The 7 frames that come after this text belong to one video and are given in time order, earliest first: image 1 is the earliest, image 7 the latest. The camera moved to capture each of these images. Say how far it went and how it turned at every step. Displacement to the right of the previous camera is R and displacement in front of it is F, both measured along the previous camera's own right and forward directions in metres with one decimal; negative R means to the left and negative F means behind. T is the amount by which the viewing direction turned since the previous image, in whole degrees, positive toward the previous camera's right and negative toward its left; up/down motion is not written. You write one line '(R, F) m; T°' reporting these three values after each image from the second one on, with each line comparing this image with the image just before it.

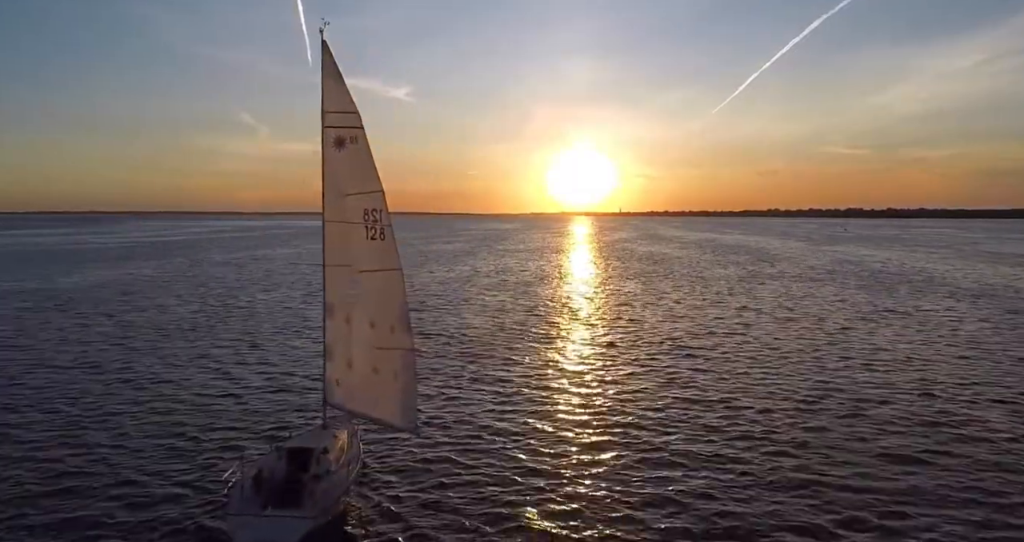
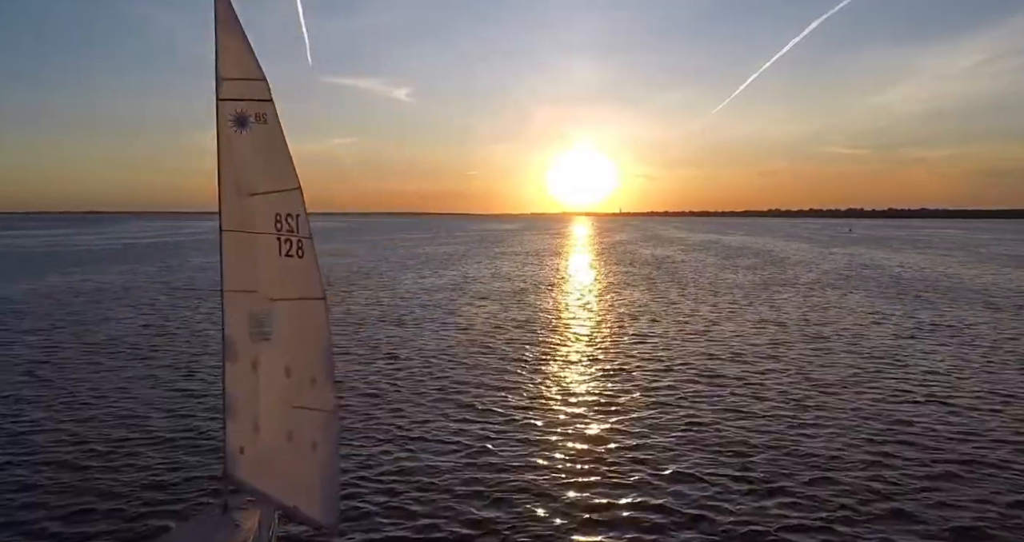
(+0.4, +3.2) m; 0°
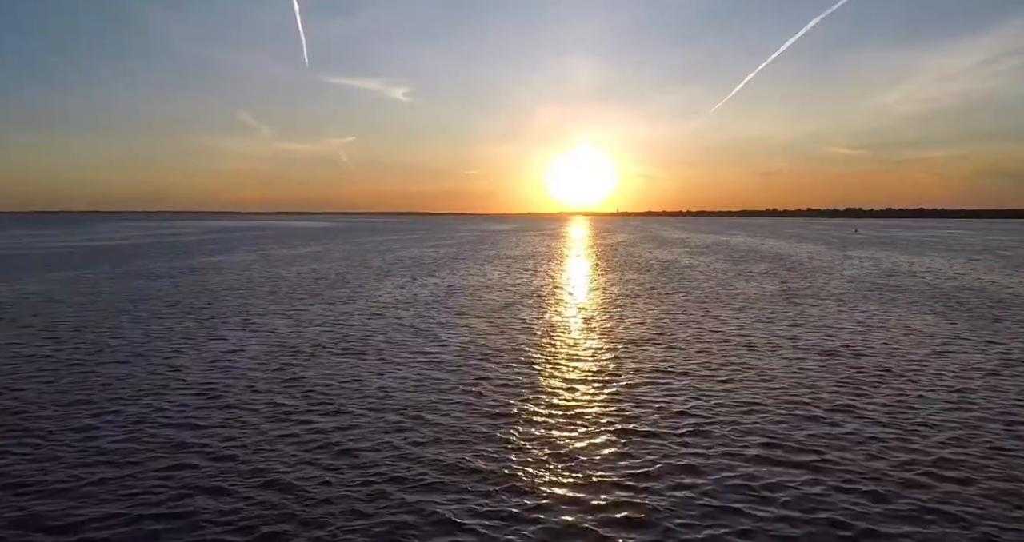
(+0.5, +4.9) m; 0°
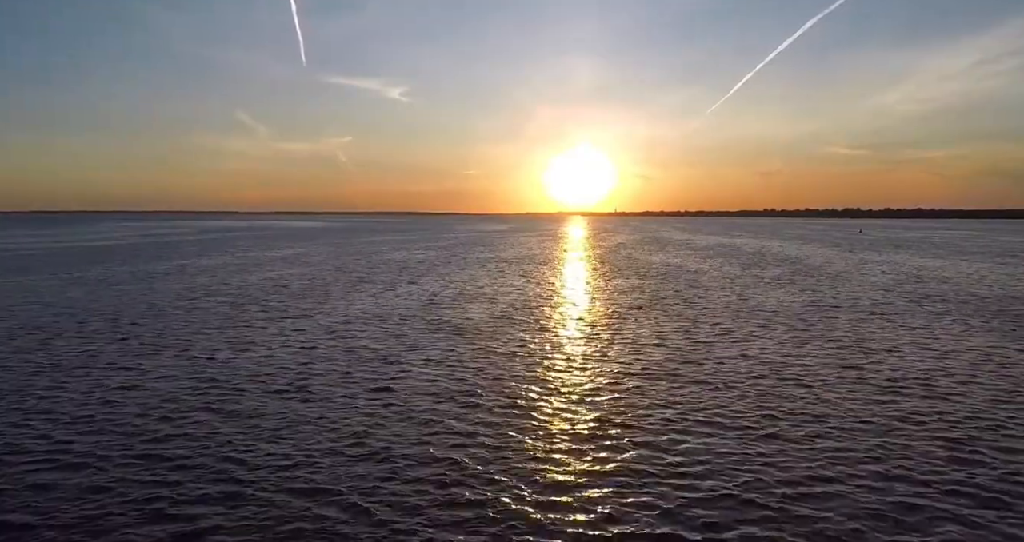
(+0.5, +4.5) m; 0°
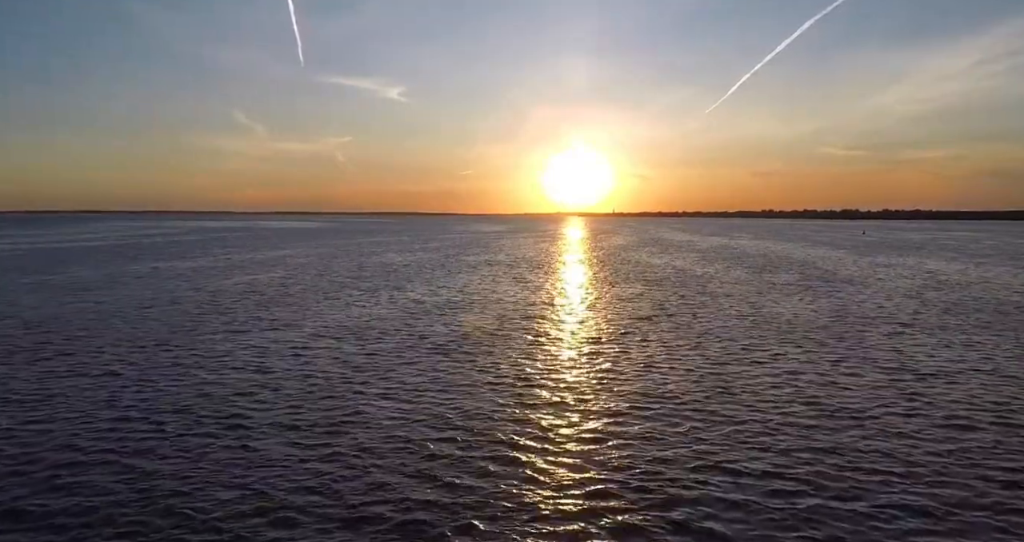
(+0.2, +3.2) m; 0°
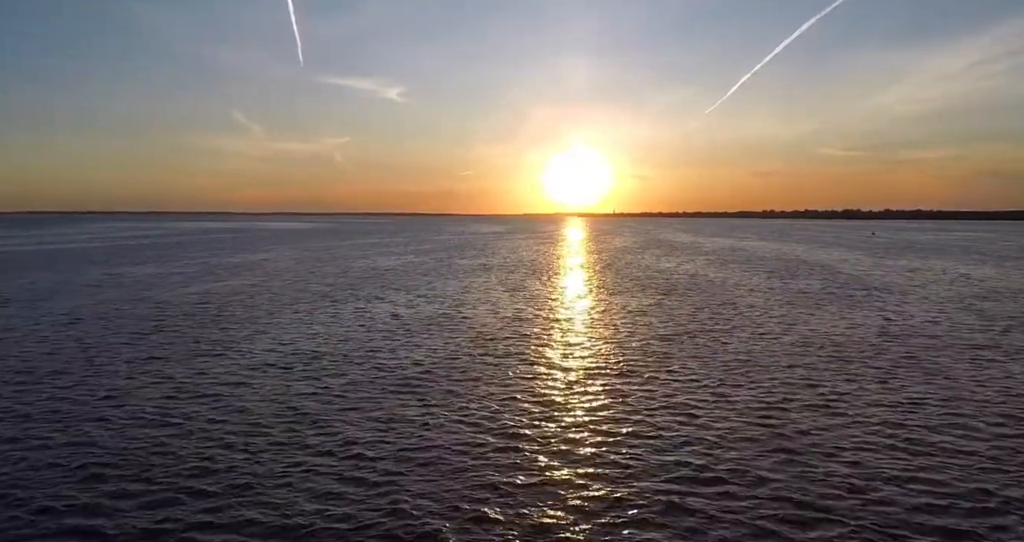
(+0.2, +4.8) m; 0°
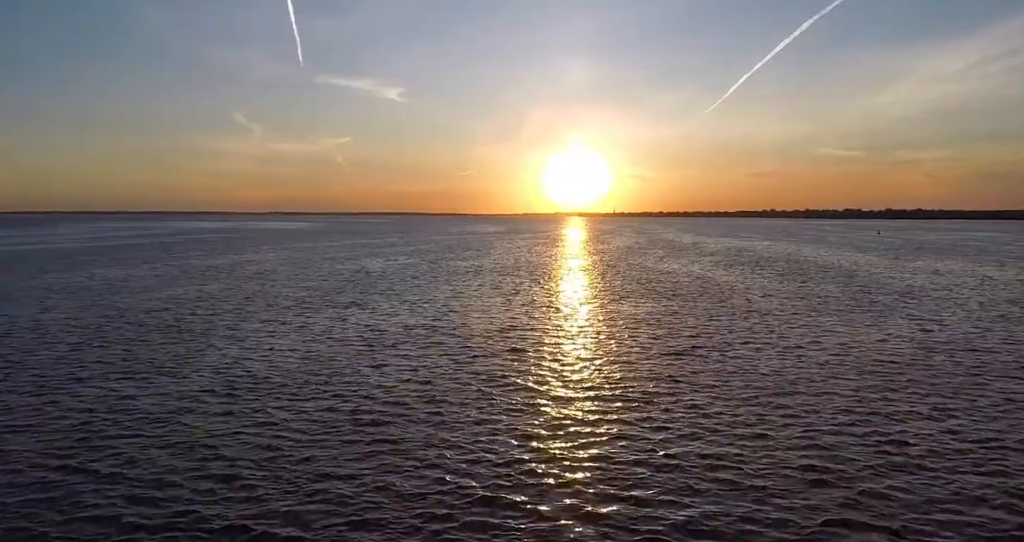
(+0.3, +3.3) m; 0°
